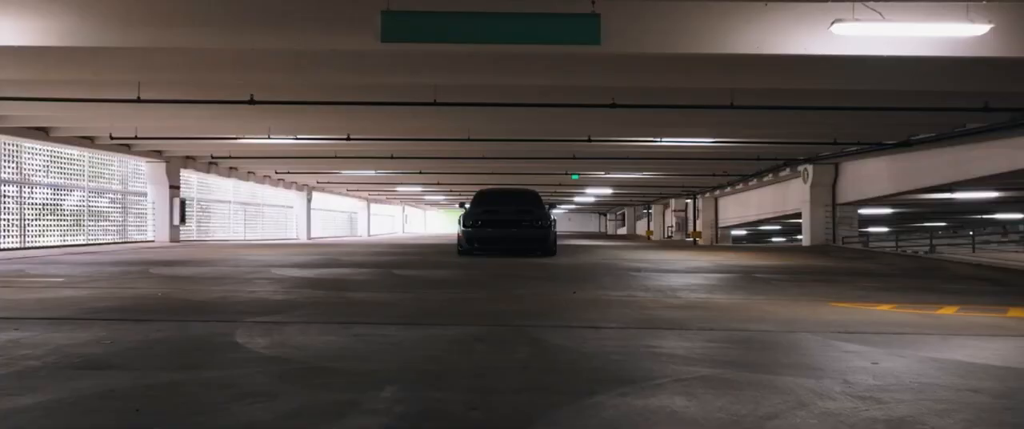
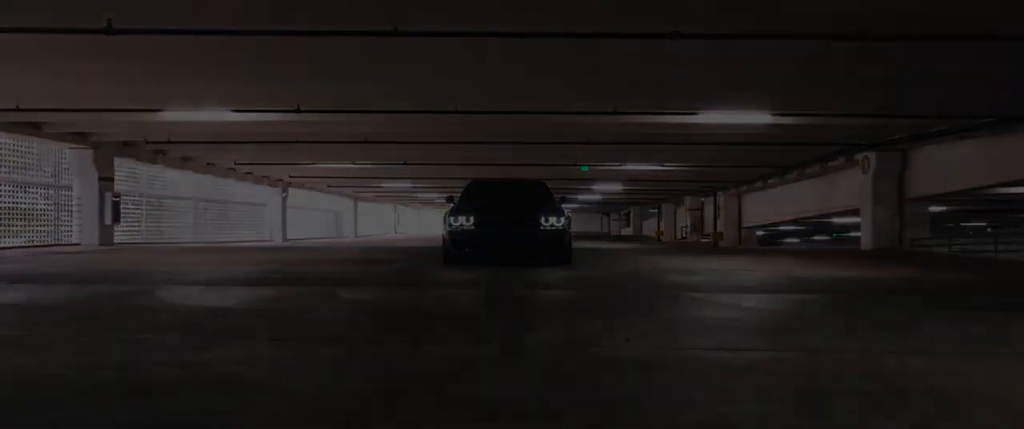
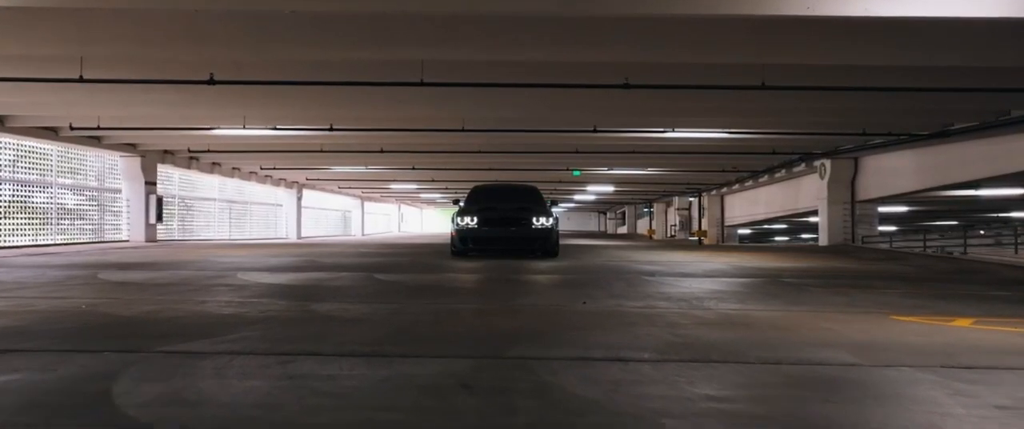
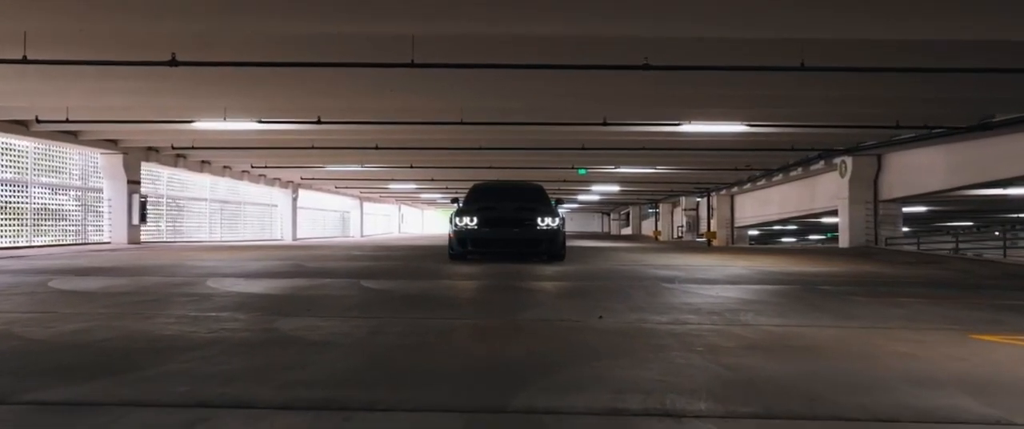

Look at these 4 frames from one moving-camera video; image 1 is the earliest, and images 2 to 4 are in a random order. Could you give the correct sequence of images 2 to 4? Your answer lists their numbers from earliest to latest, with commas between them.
3, 4, 2
